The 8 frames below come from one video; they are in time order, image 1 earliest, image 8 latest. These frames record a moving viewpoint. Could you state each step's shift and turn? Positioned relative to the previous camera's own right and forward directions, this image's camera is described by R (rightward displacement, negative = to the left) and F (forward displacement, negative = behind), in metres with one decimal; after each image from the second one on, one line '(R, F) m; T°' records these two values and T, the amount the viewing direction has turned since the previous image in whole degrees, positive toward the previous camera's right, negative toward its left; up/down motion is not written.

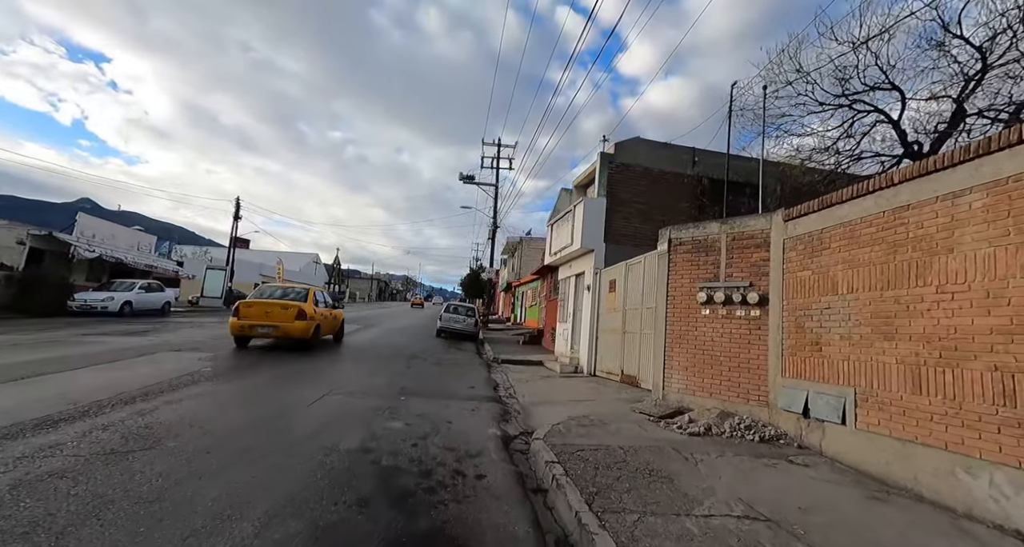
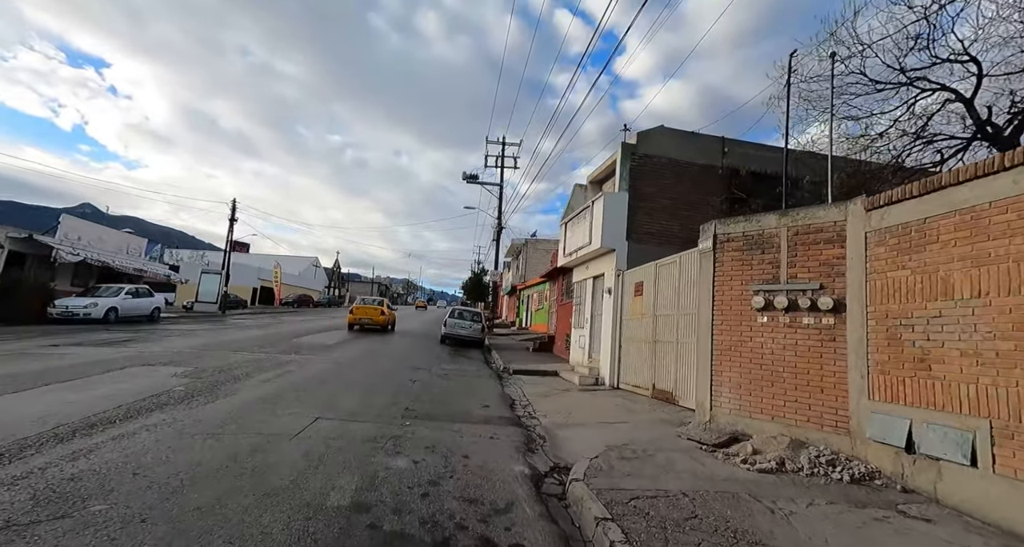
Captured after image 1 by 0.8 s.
(-0.3, +1.1) m; 0°
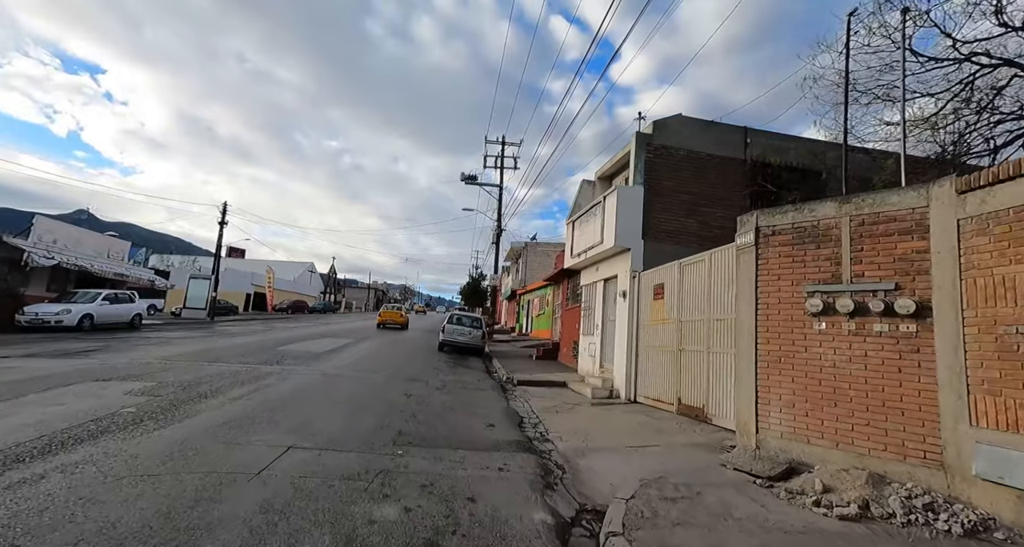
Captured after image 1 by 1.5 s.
(-0.2, +1.0) m; 0°
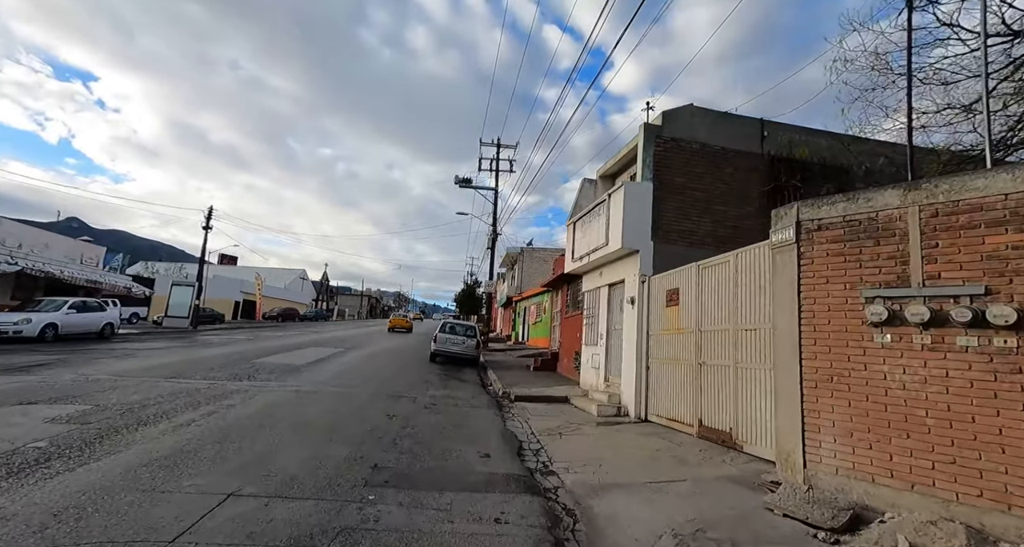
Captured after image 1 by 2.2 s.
(0.0, +1.0) m; +1°
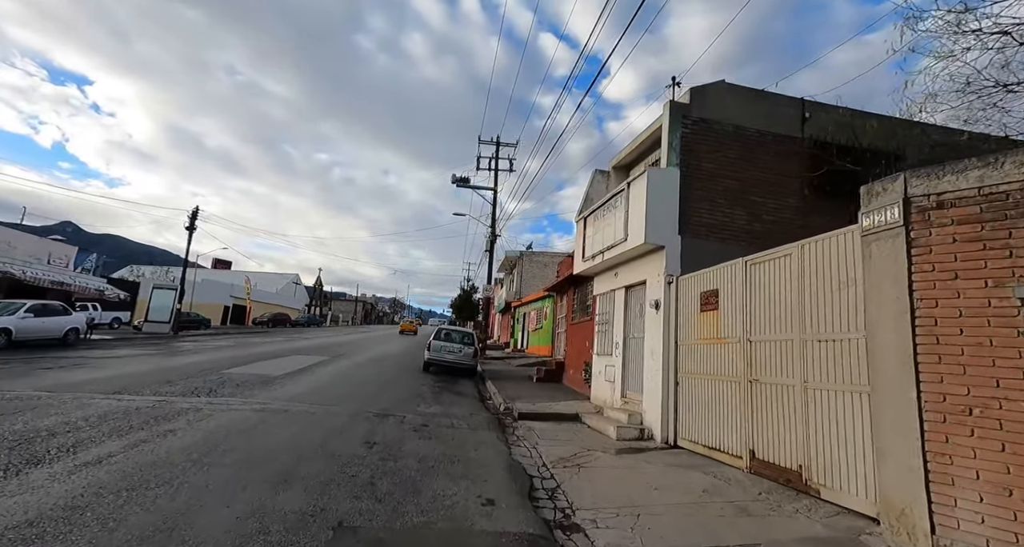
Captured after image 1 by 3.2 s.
(-0.2, +1.3) m; 0°
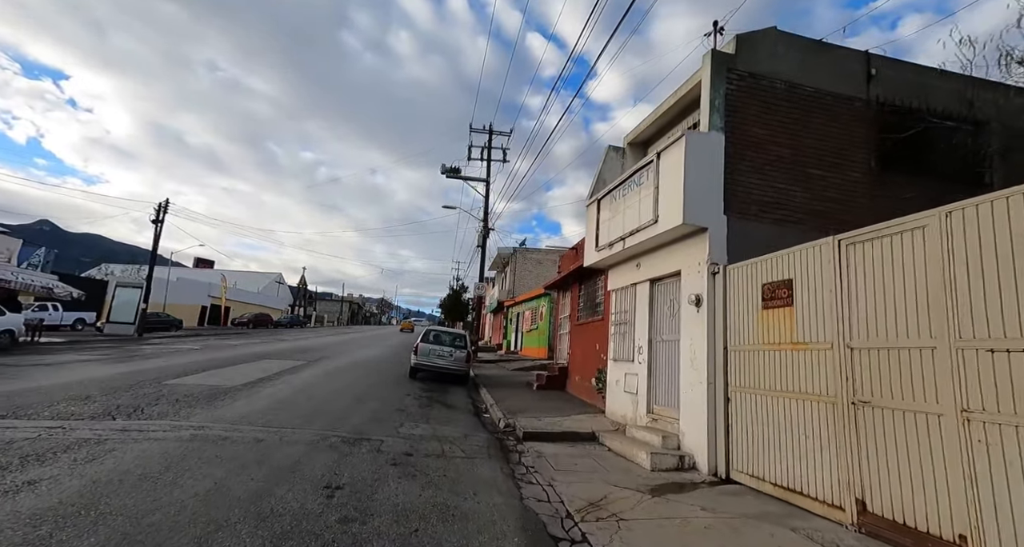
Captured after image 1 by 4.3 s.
(-0.2, +1.6) m; +1°
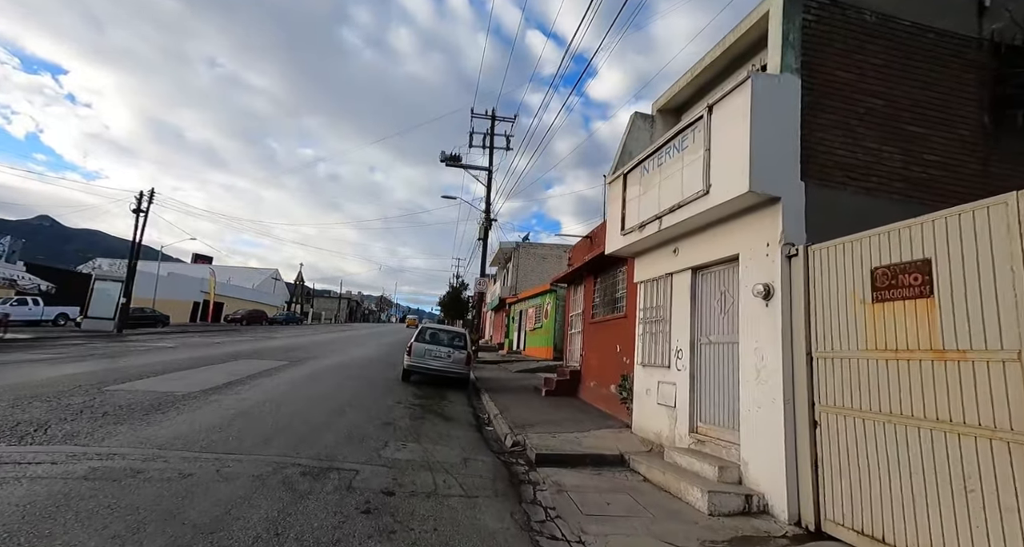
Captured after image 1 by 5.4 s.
(-0.2, +1.5) m; 0°
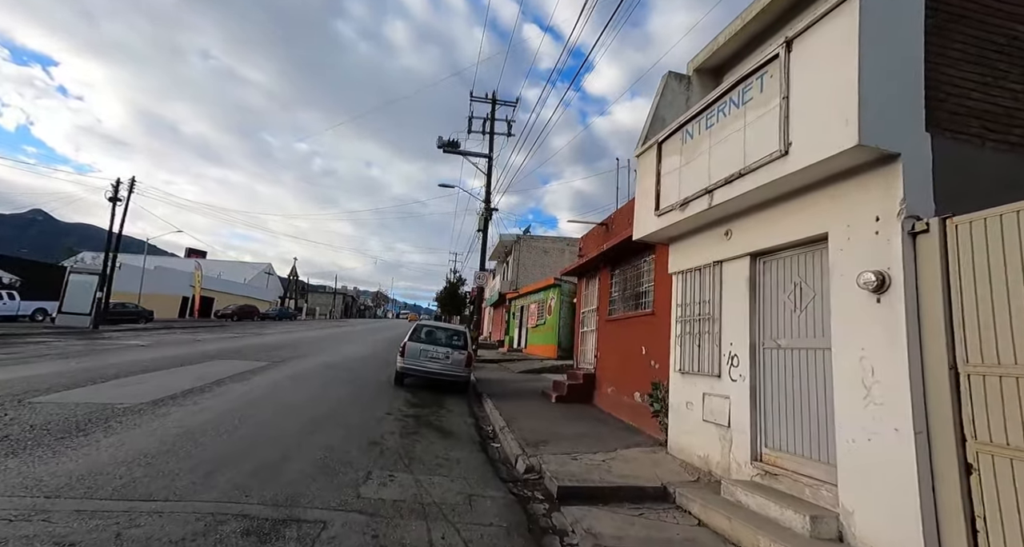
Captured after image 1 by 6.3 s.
(-0.2, +1.3) m; 0°
